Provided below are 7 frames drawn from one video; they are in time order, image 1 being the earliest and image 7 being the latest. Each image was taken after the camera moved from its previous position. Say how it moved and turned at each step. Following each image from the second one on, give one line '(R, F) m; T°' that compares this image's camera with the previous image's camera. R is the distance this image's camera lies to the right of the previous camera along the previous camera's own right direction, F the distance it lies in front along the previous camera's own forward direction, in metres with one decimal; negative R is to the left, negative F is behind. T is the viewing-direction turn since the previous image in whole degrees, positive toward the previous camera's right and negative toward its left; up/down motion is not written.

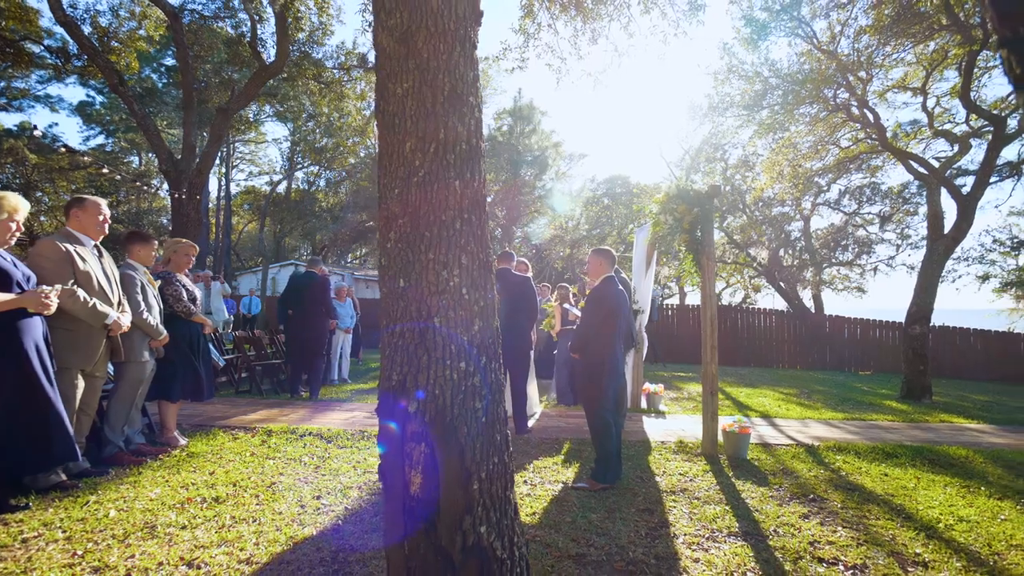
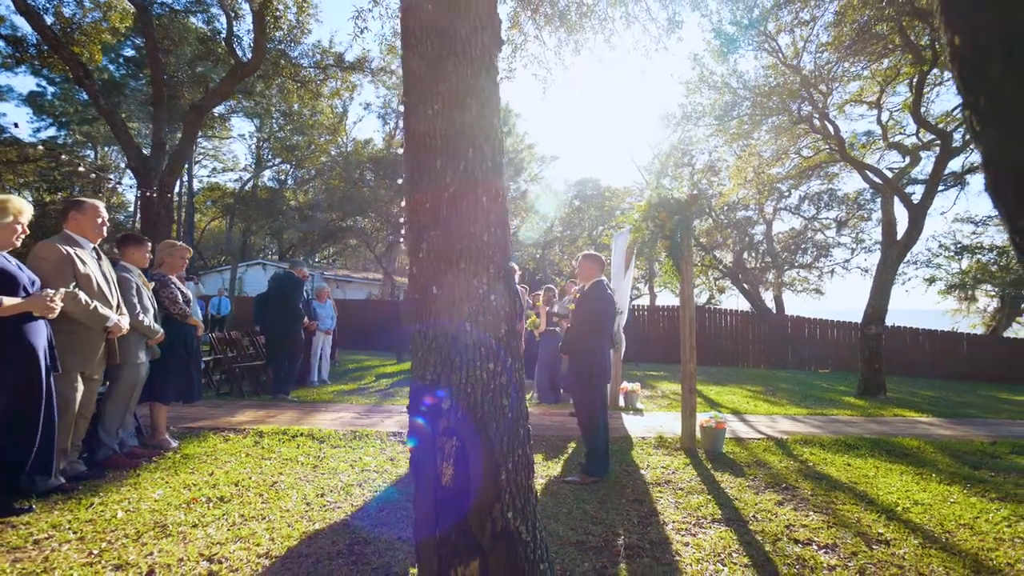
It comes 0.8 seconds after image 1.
(-0.2, -0.2) m; +3°
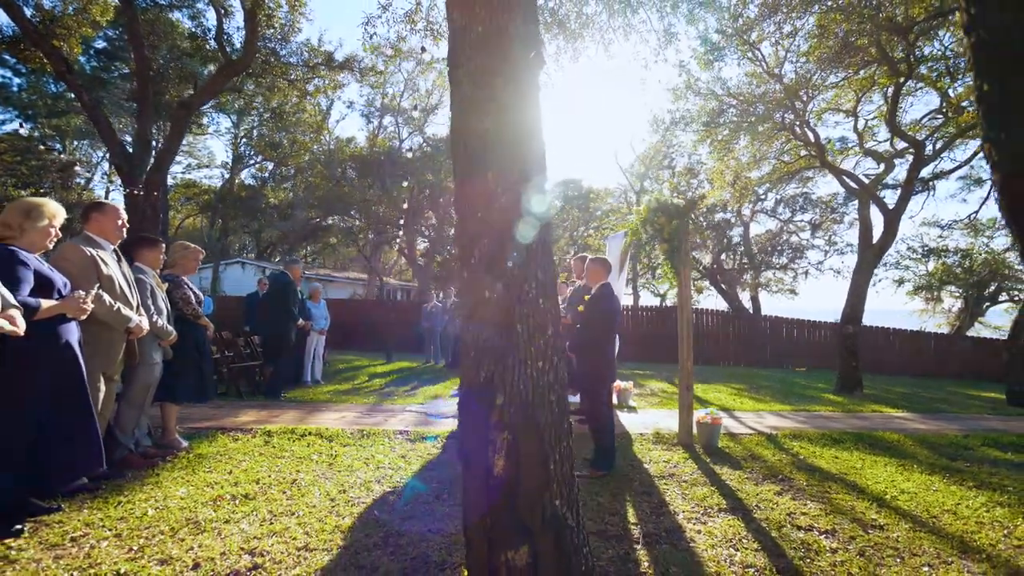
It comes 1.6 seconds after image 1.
(-0.3, -0.2) m; +3°
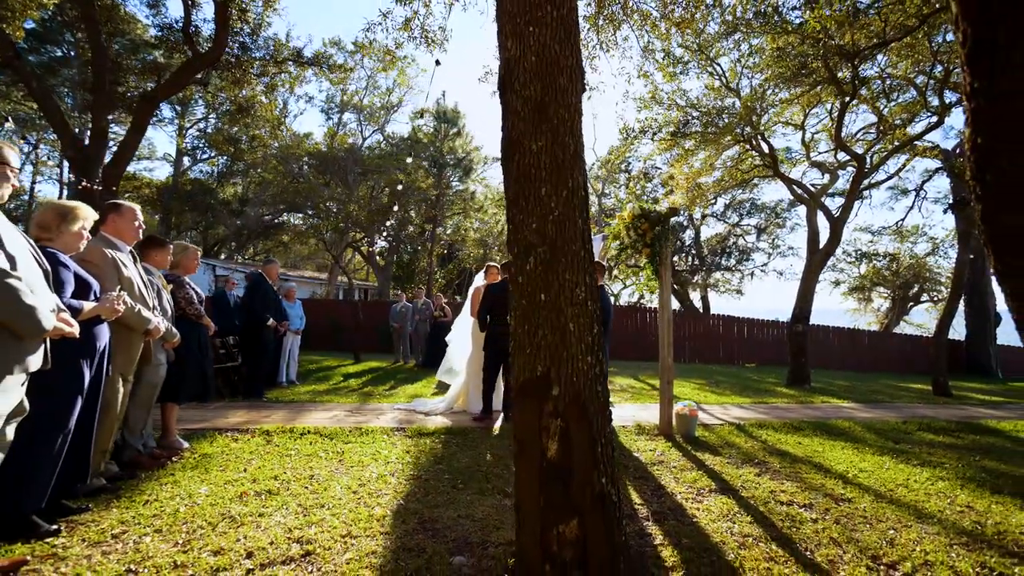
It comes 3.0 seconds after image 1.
(-0.5, -0.3) m; +5°
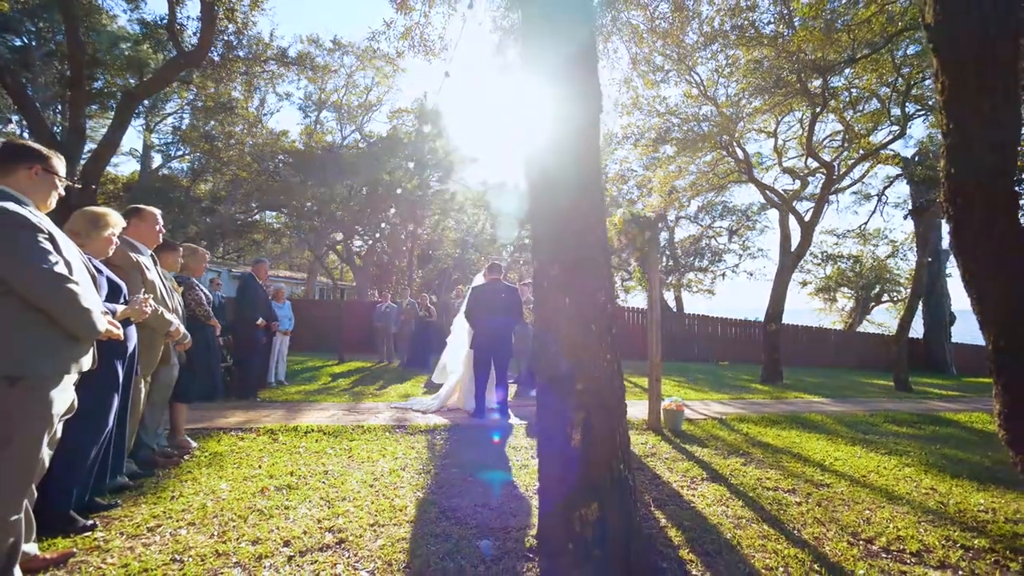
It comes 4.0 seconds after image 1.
(-0.3, -0.2) m; +3°
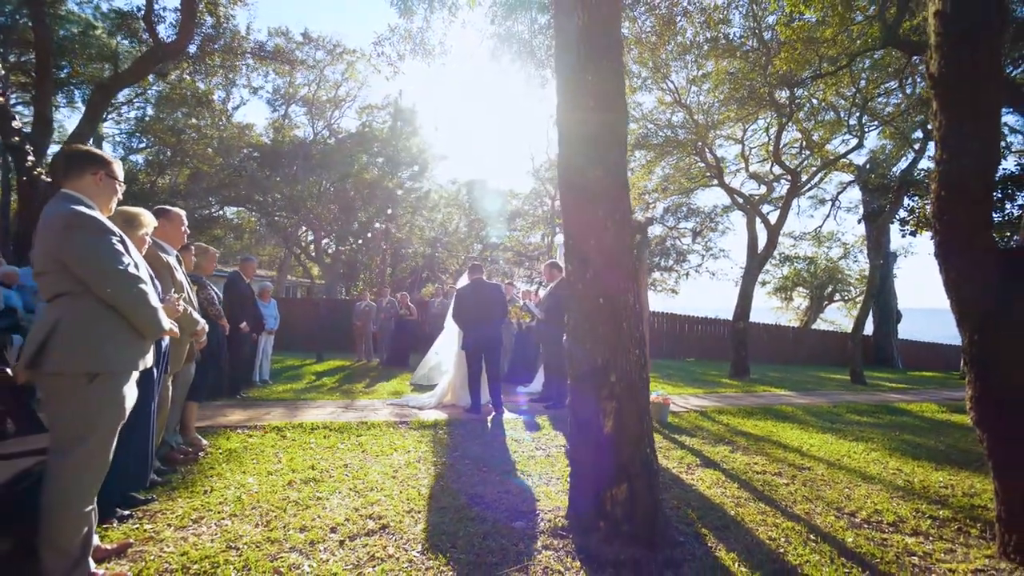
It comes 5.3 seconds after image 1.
(-0.4, -0.3) m; +4°
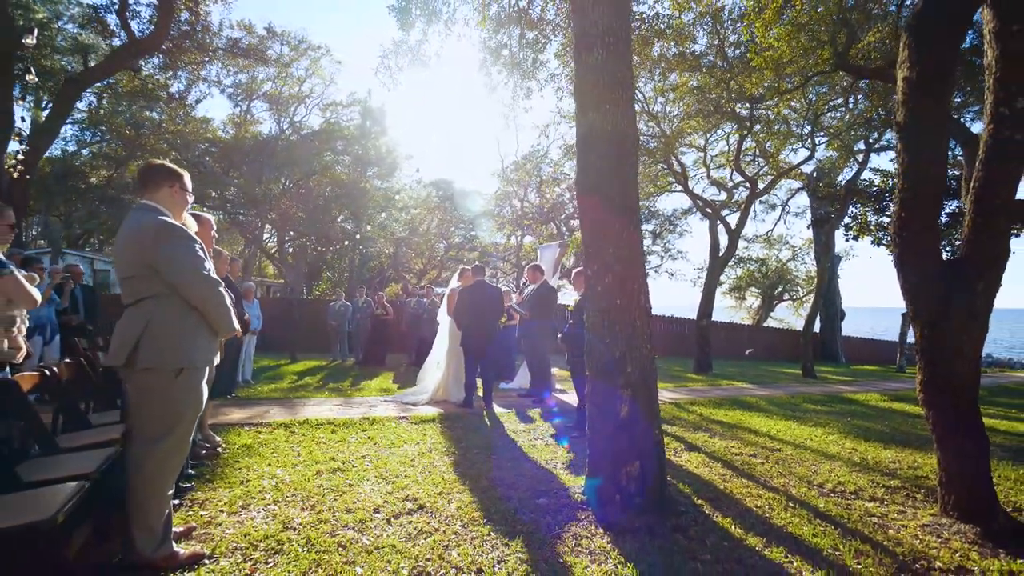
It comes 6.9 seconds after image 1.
(-0.5, -0.4) m; +5°
